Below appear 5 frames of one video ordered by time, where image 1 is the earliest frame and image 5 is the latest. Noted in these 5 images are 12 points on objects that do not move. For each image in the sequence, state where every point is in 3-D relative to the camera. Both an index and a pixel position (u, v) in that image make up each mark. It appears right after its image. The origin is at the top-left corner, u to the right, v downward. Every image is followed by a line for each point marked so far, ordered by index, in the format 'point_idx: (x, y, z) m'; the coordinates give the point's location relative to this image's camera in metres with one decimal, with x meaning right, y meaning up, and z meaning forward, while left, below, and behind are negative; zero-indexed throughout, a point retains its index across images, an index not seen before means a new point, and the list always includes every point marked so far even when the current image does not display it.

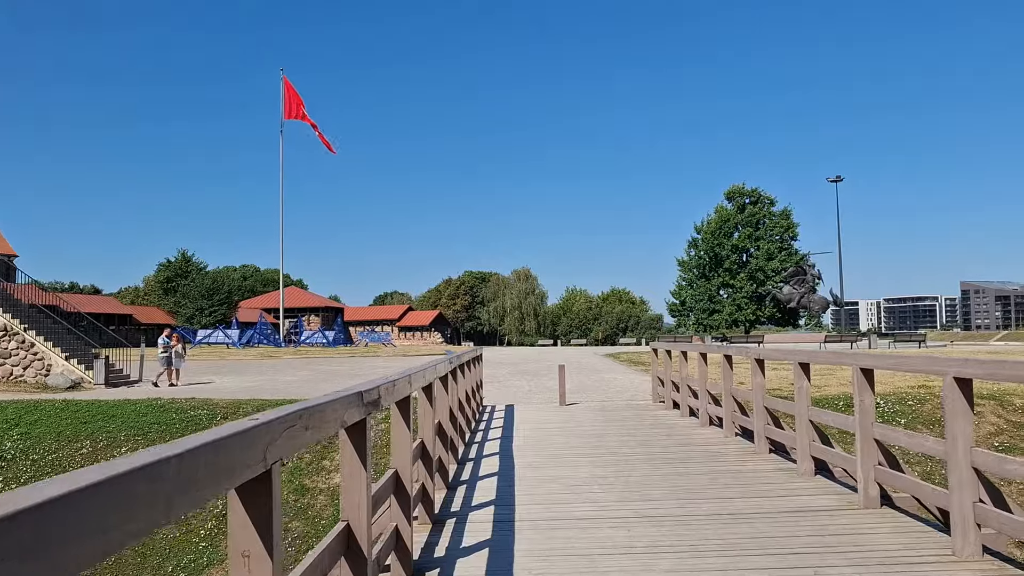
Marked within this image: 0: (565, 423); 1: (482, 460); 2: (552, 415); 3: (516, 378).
0: (+0.8, -1.9, +10.2) m
1: (-0.3, -1.8, +7.5) m
2: (+0.6, -2.0, +11.1) m
3: (+0.1, -2.5, +19.2) m
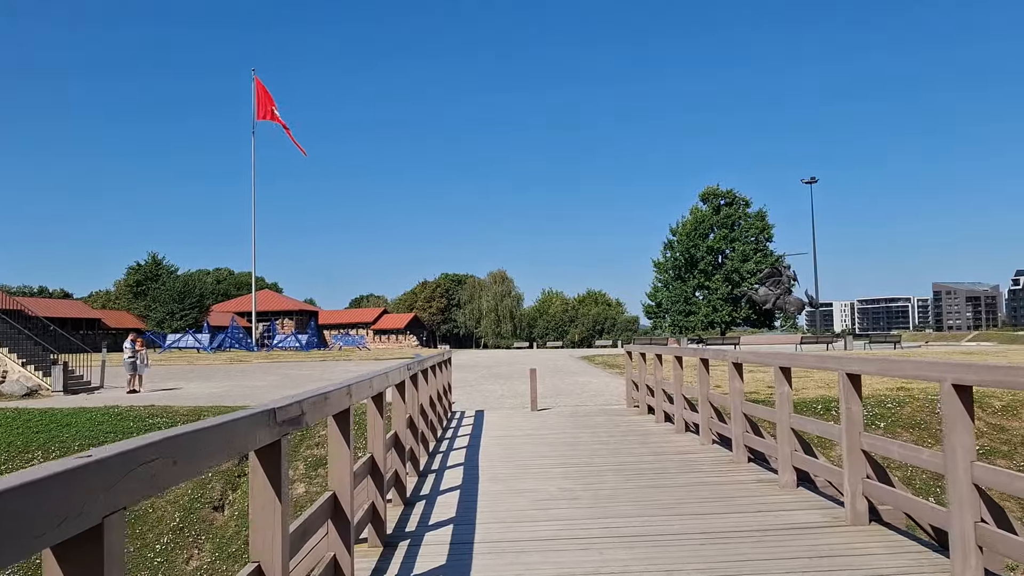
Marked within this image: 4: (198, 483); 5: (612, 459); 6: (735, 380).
0: (+0.3, -2.0, +9.7) m
1: (-0.7, -1.9, +7.1) m
2: (+0.2, -2.0, +10.7) m
3: (-0.6, -2.5, +18.8) m
4: (-5.7, -3.5, +12.7) m
5: (+1.0, -1.8, +7.4) m
6: (+2.1, -0.9, +6.7) m
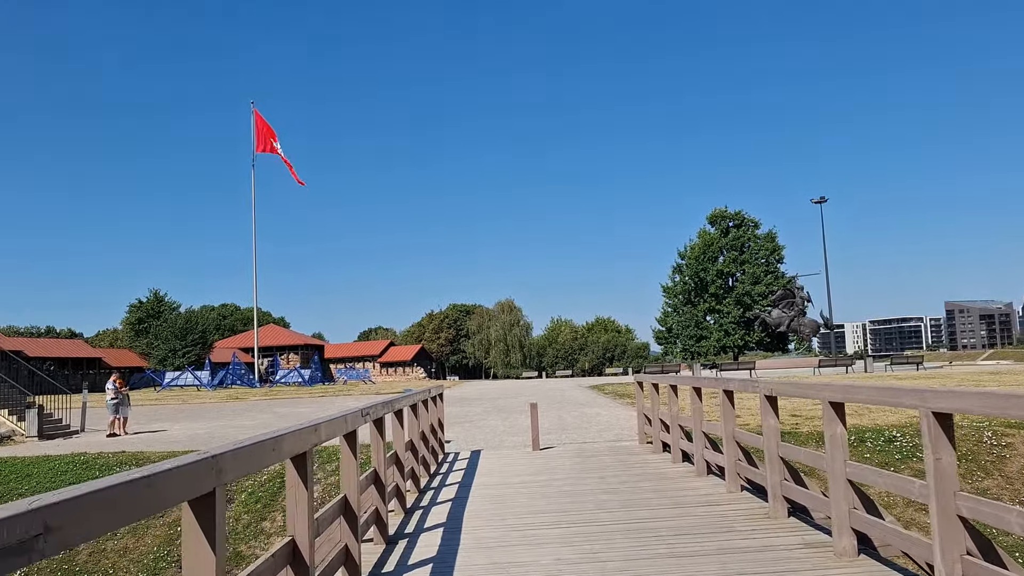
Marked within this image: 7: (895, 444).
0: (+0.3, -2.3, +8.5) m
1: (-0.8, -2.1, +5.9) m
2: (+0.1, -2.4, +9.4) m
3: (-0.5, -3.2, +17.5) m
4: (-5.7, -4.1, +11.5) m
5: (+1.0, -2.0, +6.1) m
6: (+2.0, -1.0, +5.5) m
7: (+6.0, -2.4, +11.0) m
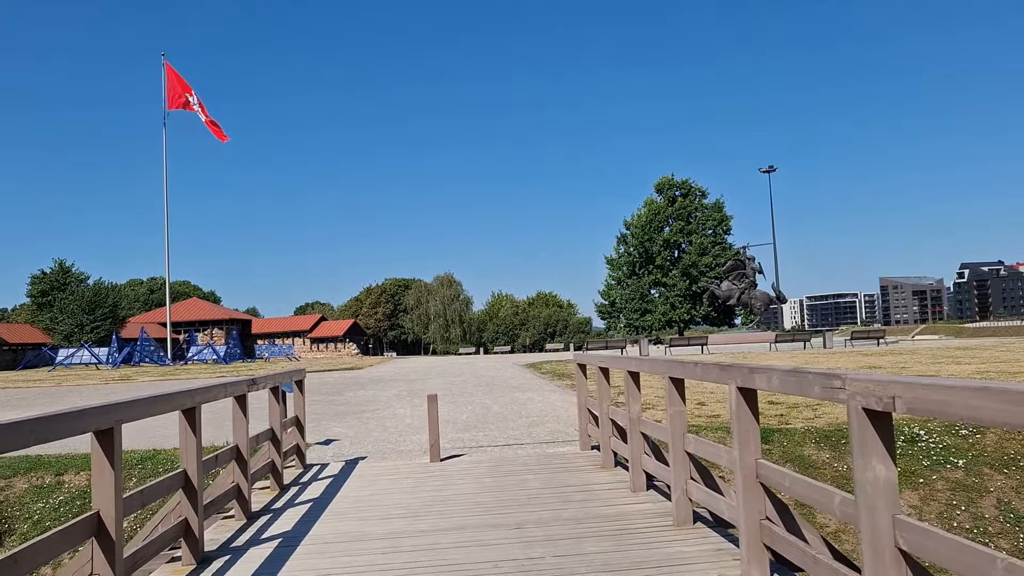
0: (-0.7, -1.7, +5.3) m
1: (-1.6, -1.6, +2.5) m
2: (-1.0, -1.8, +6.2) m
3: (-2.3, -2.4, +14.2) m
4: (-6.9, -3.4, +7.8) m
5: (+0.1, -1.5, +2.9) m
6: (+1.2, -0.6, +2.4) m
7: (+4.8, -1.8, +8.2) m
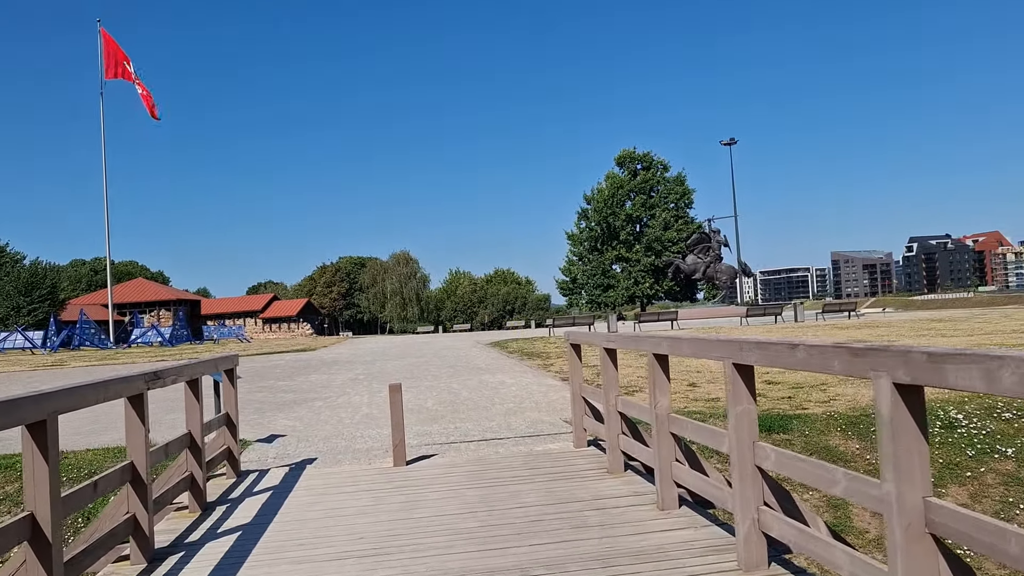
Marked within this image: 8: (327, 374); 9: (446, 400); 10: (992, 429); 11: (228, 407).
0: (-0.7, -1.5, +3.9) m
1: (-1.4, -1.5, +1.1) m
2: (-1.0, -1.5, +4.8) m
3: (-2.8, -1.9, +12.8) m
4: (-7.1, -3.2, +6.1) m
5: (+0.3, -1.3, +1.6) m
6: (+1.4, -0.4, +1.1) m
7: (+4.6, -1.5, +7.1) m
8: (-4.2, -1.9, +15.7) m
9: (-1.0, -1.7, +10.8) m
10: (+5.0, -1.4, +7.4) m
11: (-2.6, -1.1, +6.4) m
